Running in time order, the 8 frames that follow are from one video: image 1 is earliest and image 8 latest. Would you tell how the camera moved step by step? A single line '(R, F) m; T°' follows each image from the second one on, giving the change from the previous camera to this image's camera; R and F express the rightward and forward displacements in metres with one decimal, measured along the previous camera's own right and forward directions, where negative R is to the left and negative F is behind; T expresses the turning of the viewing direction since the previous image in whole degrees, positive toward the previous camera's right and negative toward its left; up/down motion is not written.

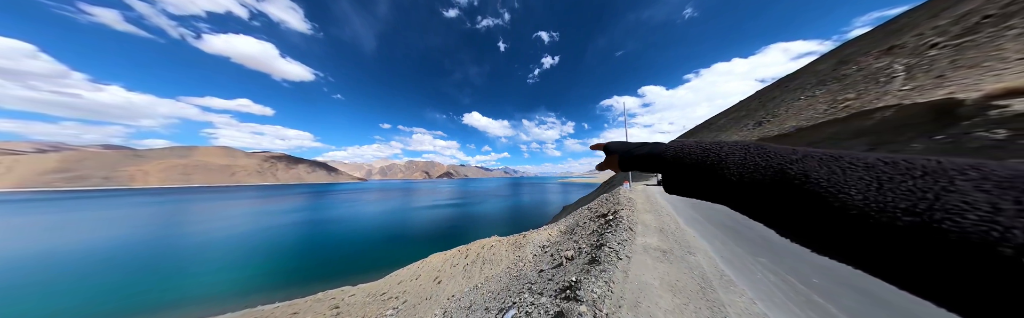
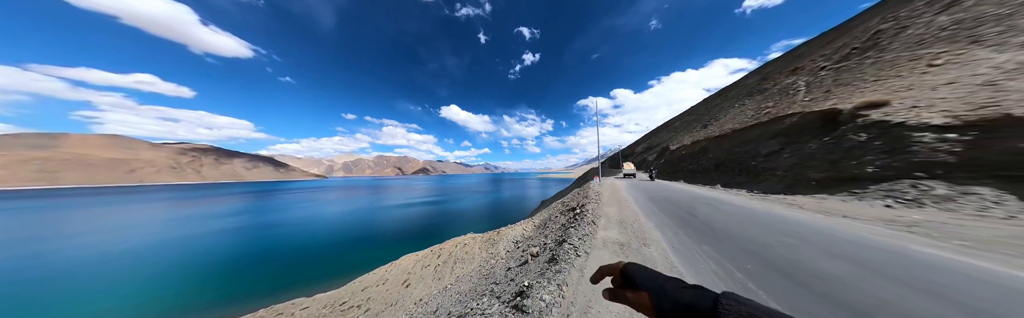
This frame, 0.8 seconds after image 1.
(+0.9, +0.6) m; +7°
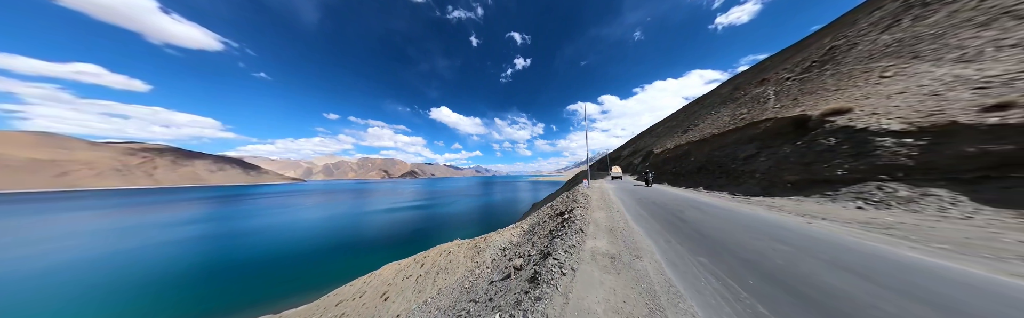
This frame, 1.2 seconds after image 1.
(+0.5, +0.7) m; +3°
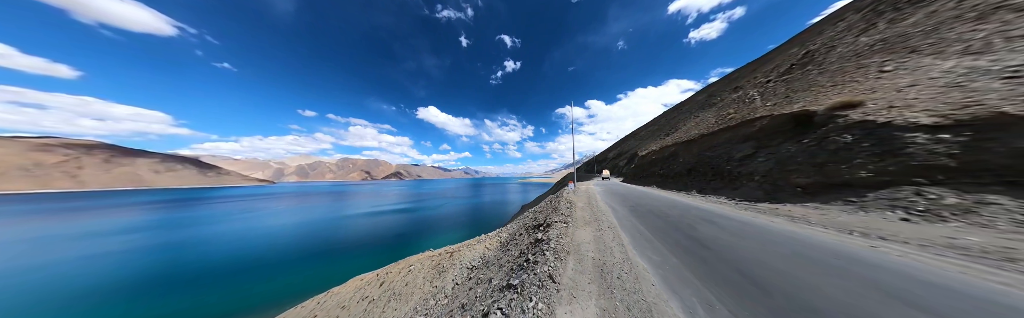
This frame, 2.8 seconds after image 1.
(+1.7, +2.9) m; +4°
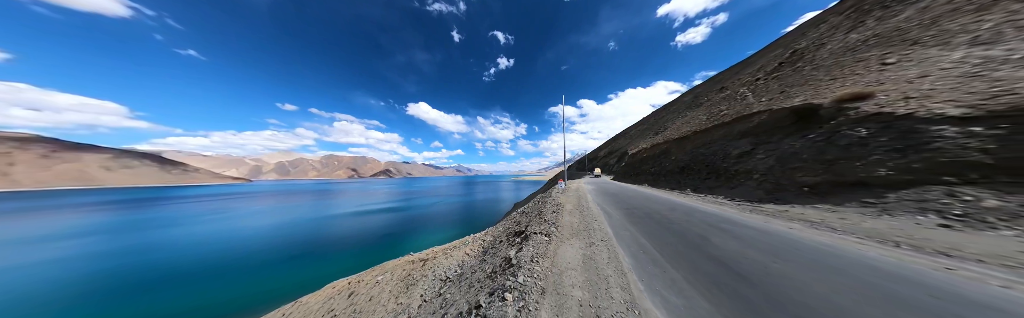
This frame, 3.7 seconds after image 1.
(+1.0, +1.8) m; +3°
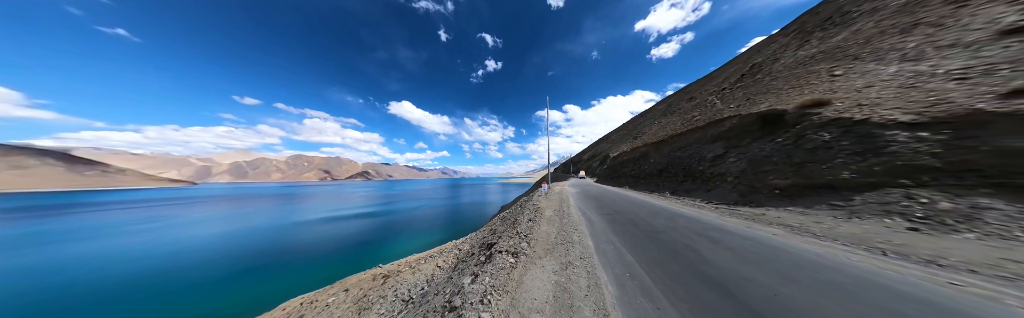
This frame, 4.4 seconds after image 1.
(+0.8, +1.1) m; +5°
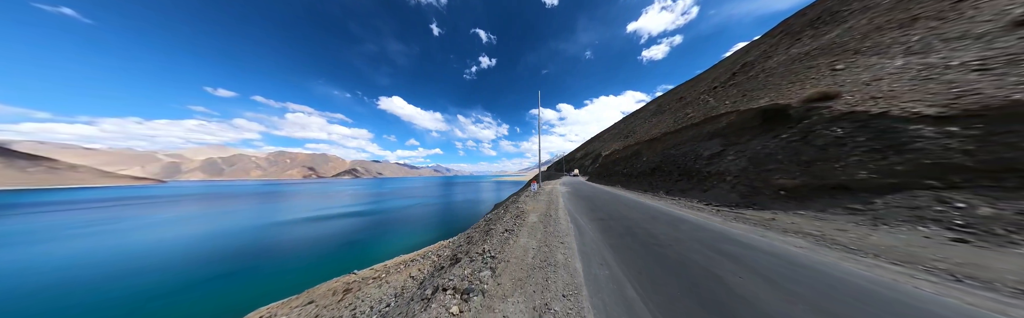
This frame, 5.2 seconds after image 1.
(+0.8, +1.5) m; +2°
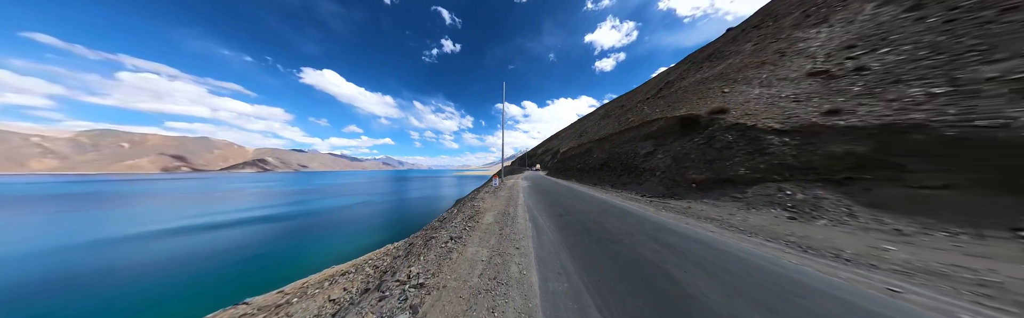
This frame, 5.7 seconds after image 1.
(+0.4, +1.1) m; +13°
